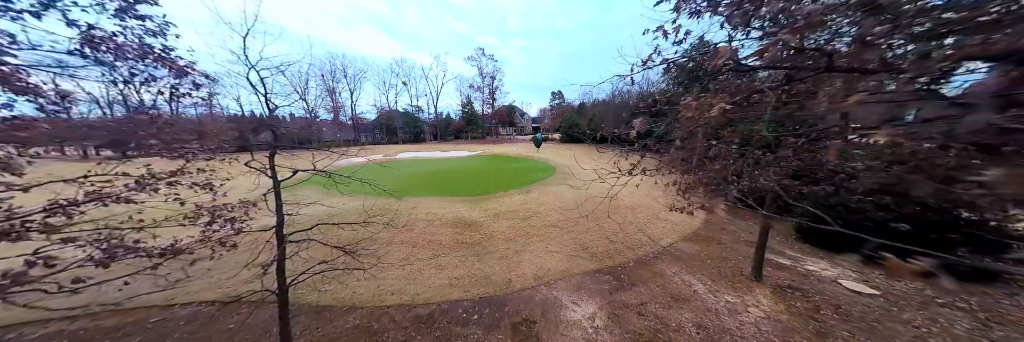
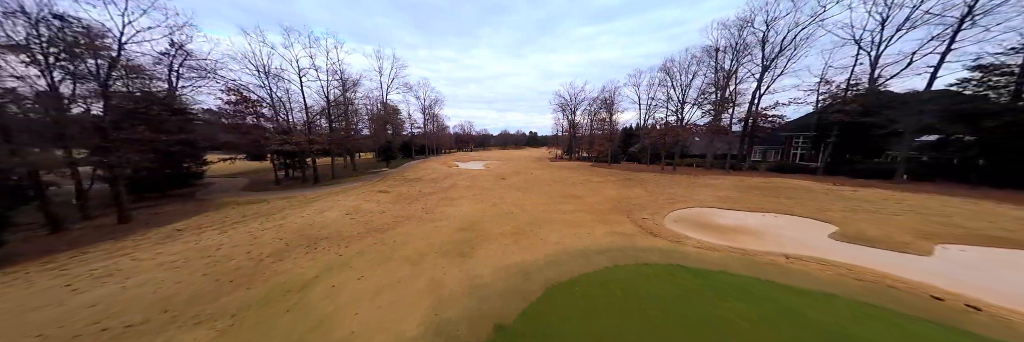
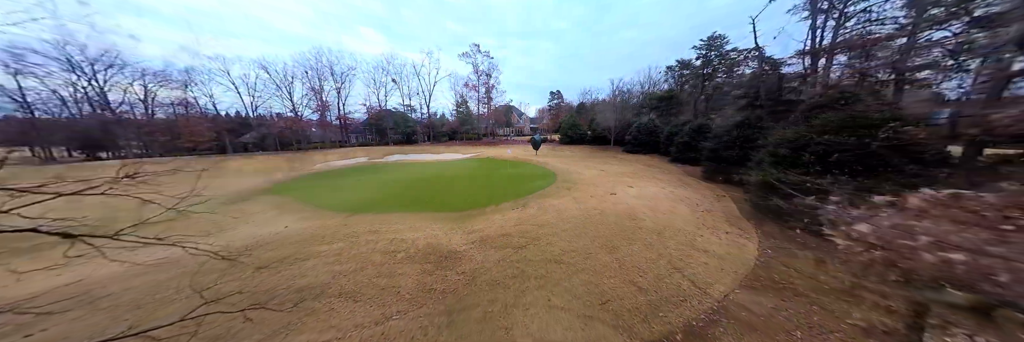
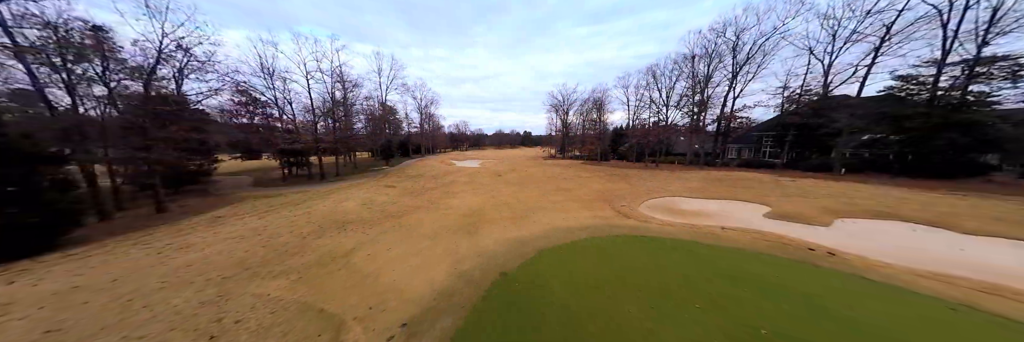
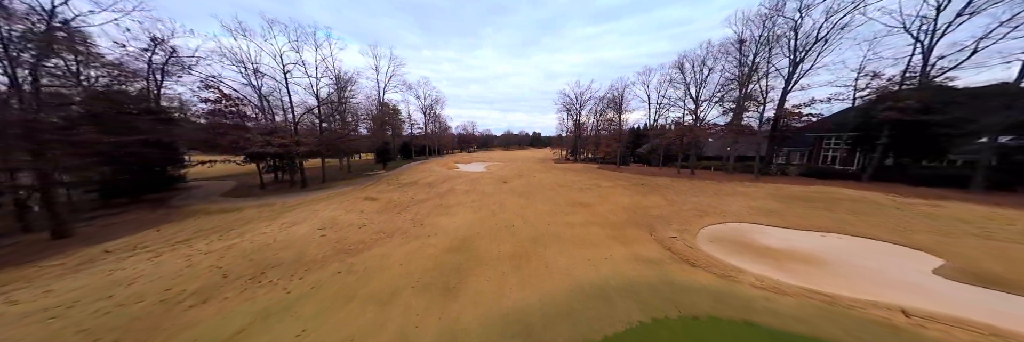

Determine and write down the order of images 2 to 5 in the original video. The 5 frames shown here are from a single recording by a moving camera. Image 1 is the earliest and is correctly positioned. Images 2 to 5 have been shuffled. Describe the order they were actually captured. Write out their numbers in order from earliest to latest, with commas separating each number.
3, 4, 2, 5
